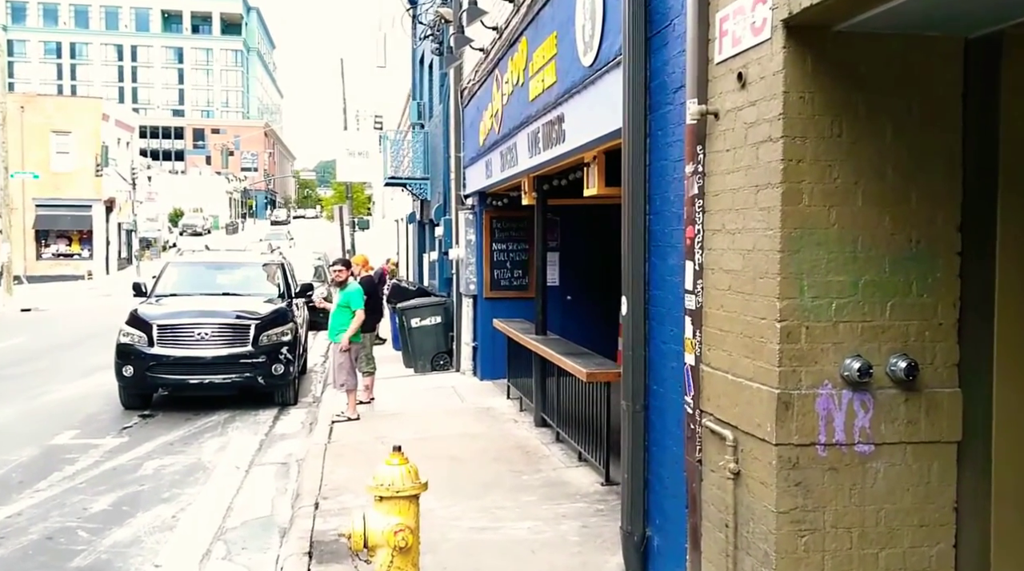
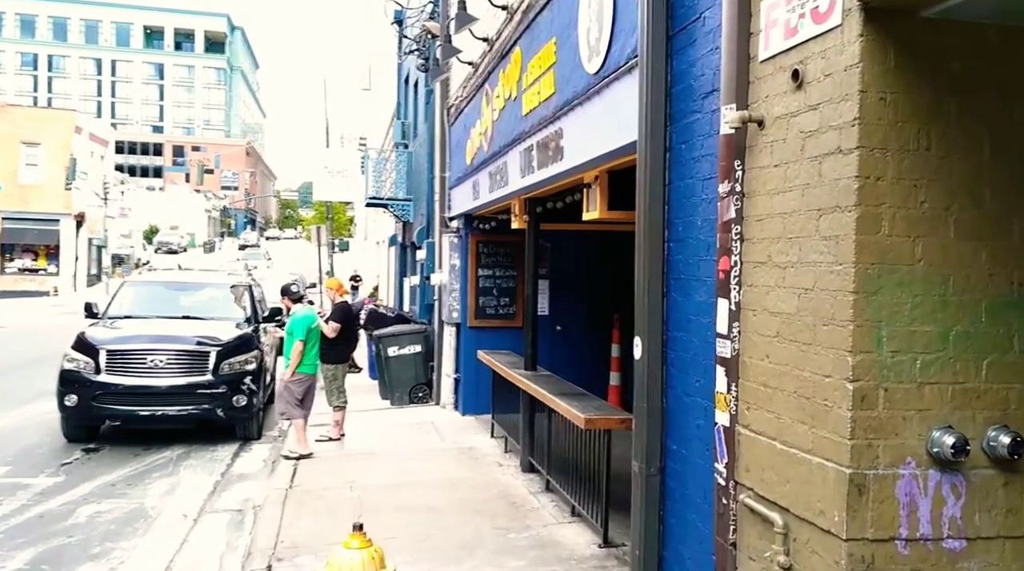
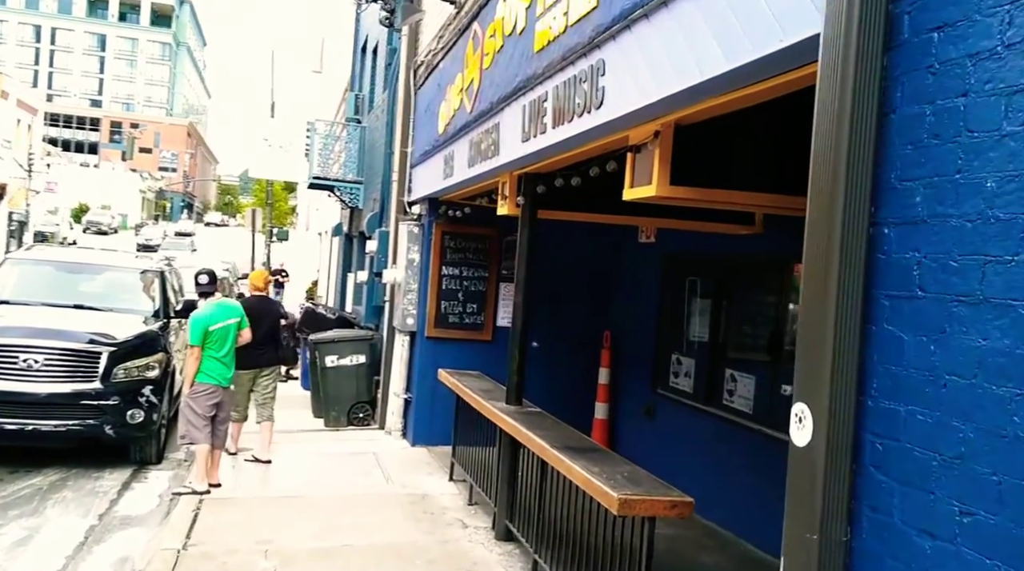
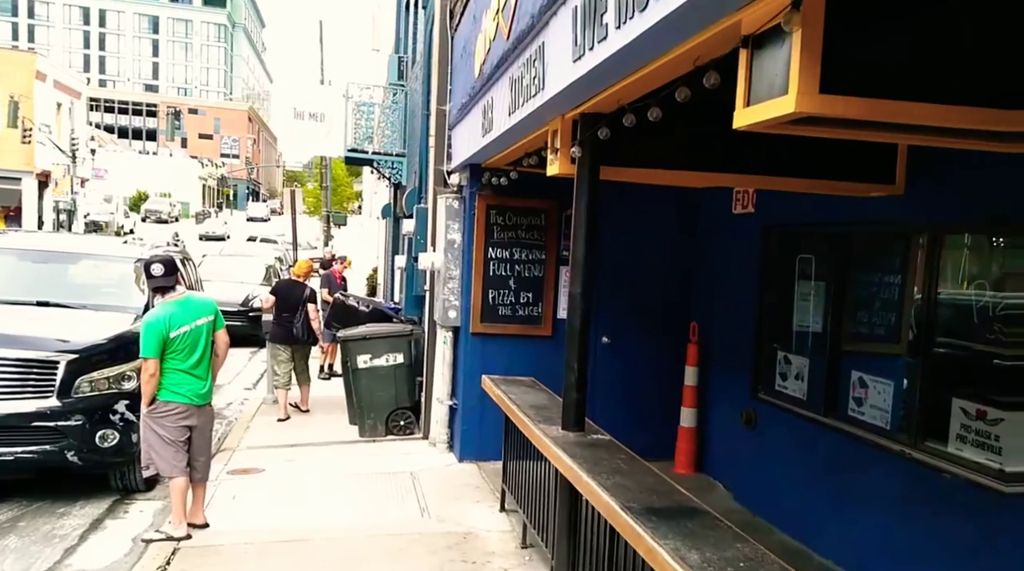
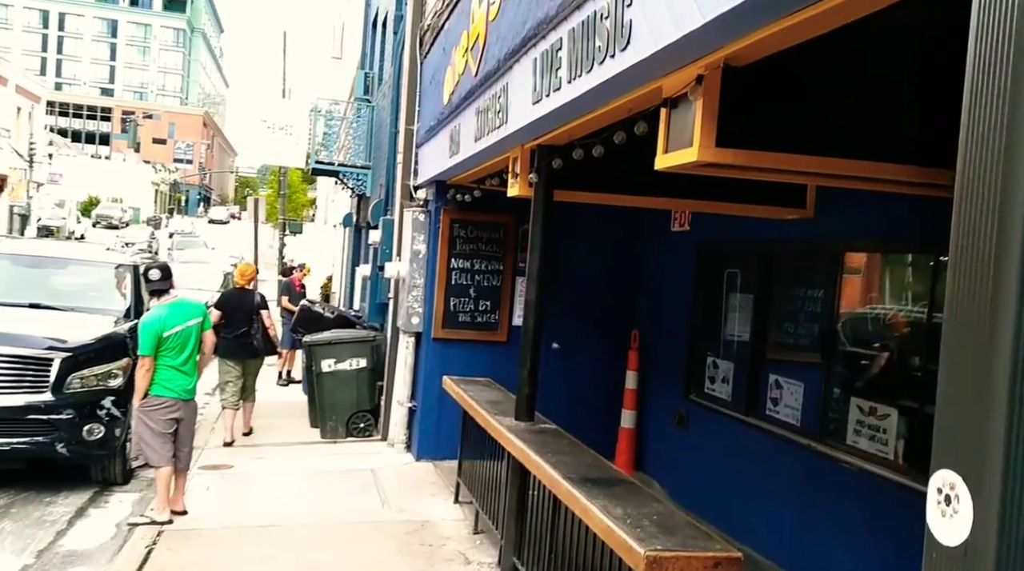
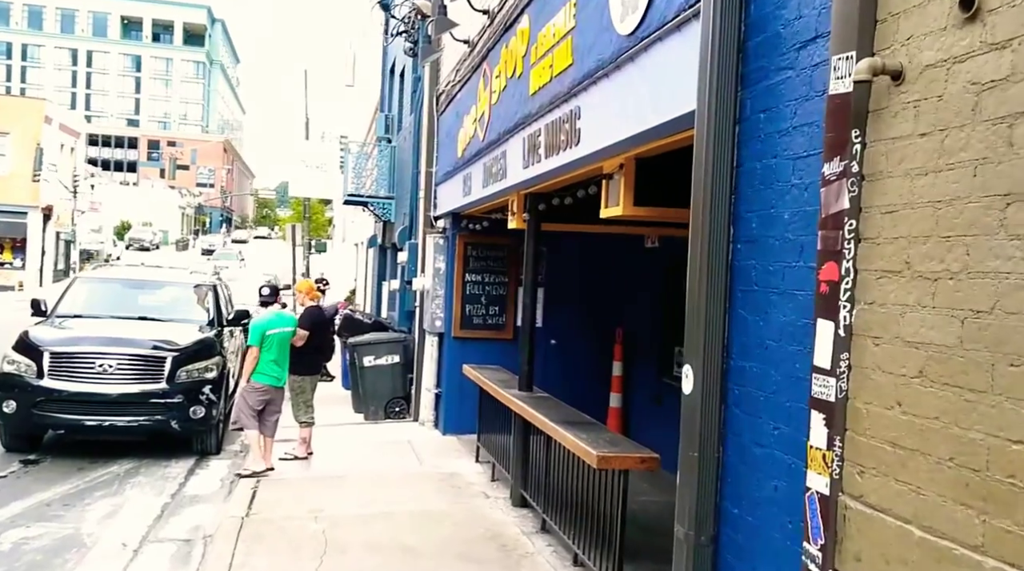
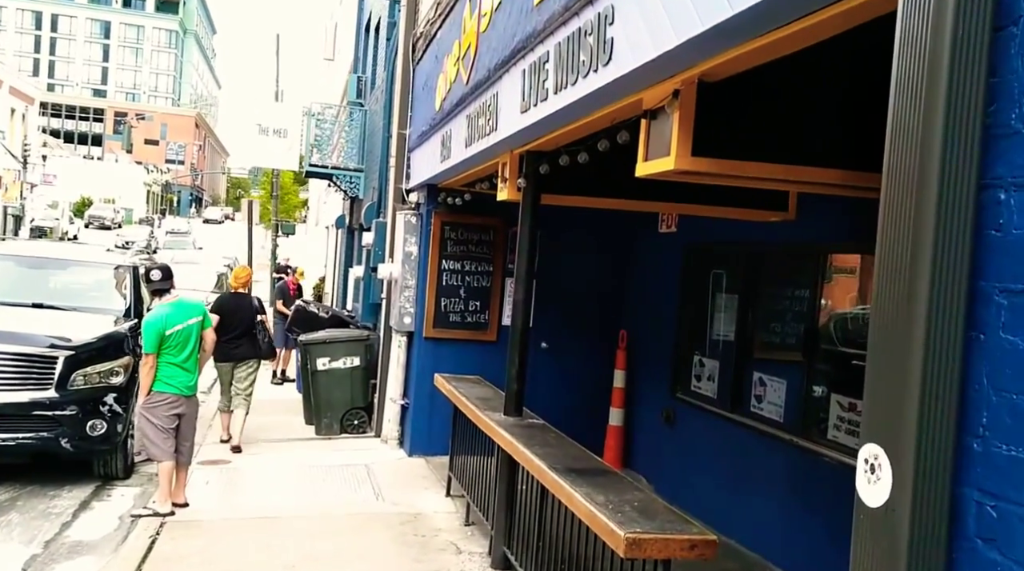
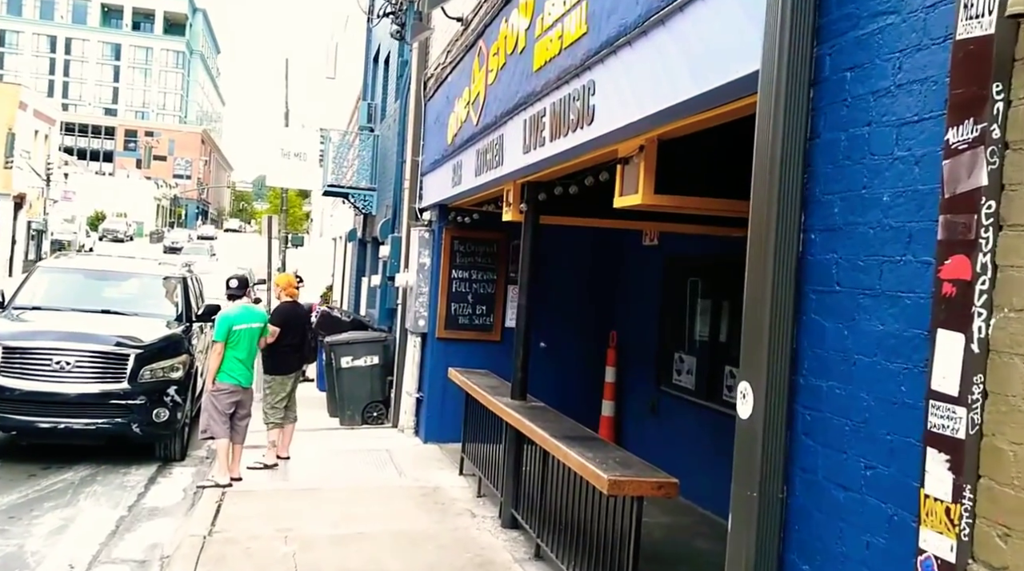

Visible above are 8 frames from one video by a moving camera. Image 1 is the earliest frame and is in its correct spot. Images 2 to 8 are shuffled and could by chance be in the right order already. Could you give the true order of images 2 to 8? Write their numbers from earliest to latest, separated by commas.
2, 6, 8, 3, 7, 5, 4
